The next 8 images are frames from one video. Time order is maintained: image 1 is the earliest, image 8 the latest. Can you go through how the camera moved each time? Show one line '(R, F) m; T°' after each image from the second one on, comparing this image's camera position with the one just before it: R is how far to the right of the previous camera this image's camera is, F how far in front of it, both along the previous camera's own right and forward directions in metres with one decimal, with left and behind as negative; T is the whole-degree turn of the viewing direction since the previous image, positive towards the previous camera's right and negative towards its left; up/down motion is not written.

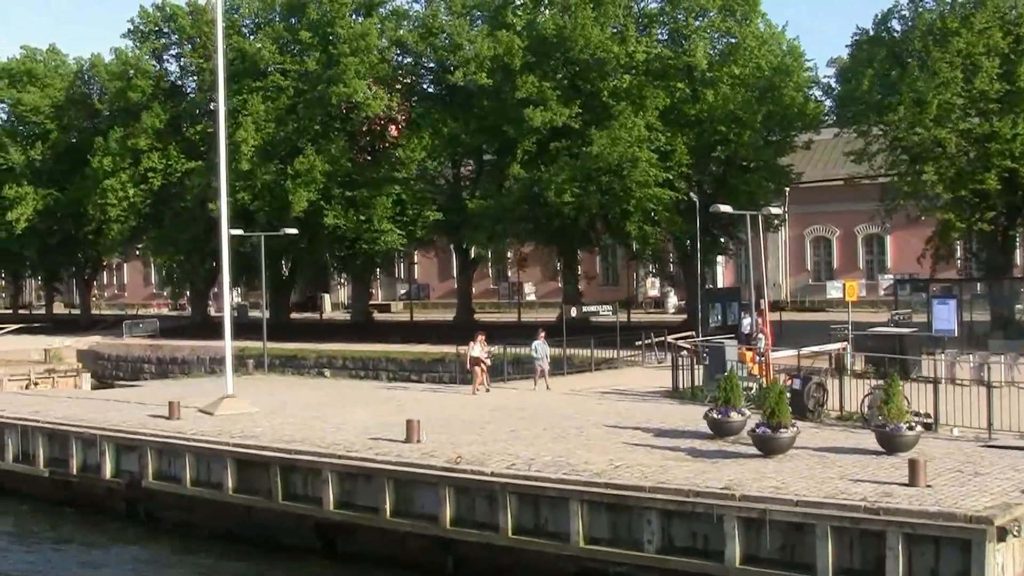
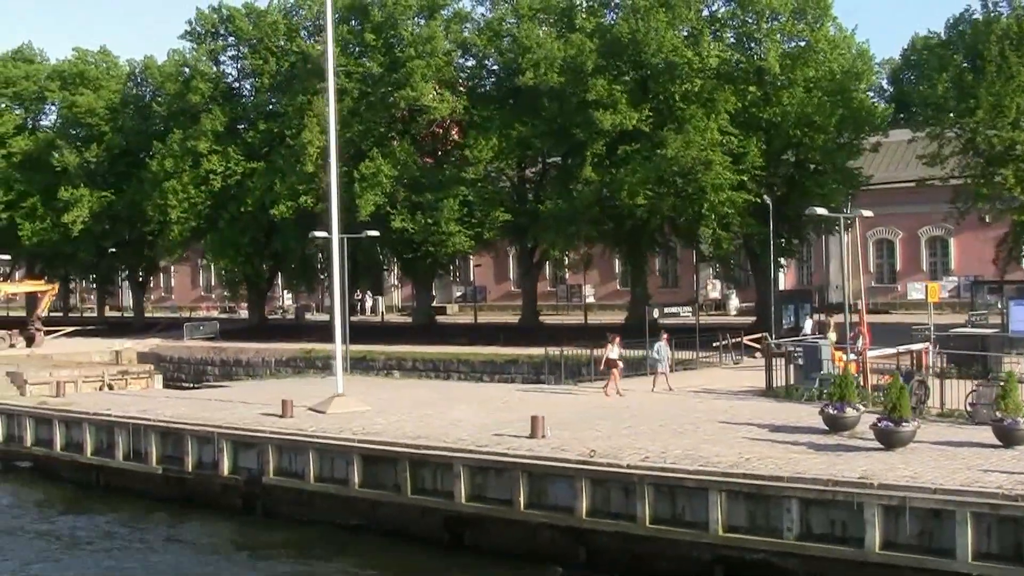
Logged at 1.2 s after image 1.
(-2.7, -0.2) m; +1°
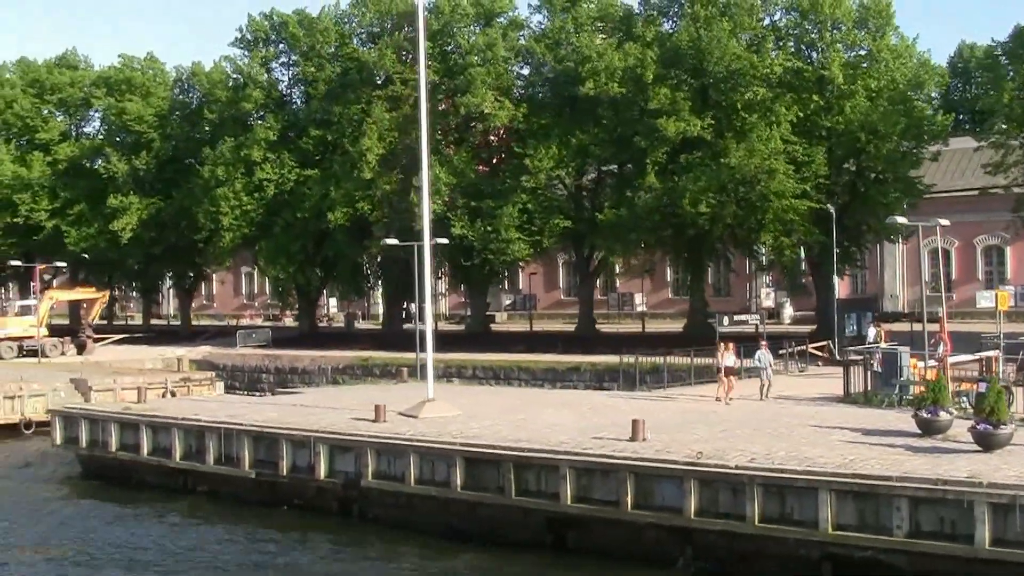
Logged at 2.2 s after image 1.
(-2.1, -0.1) m; +1°
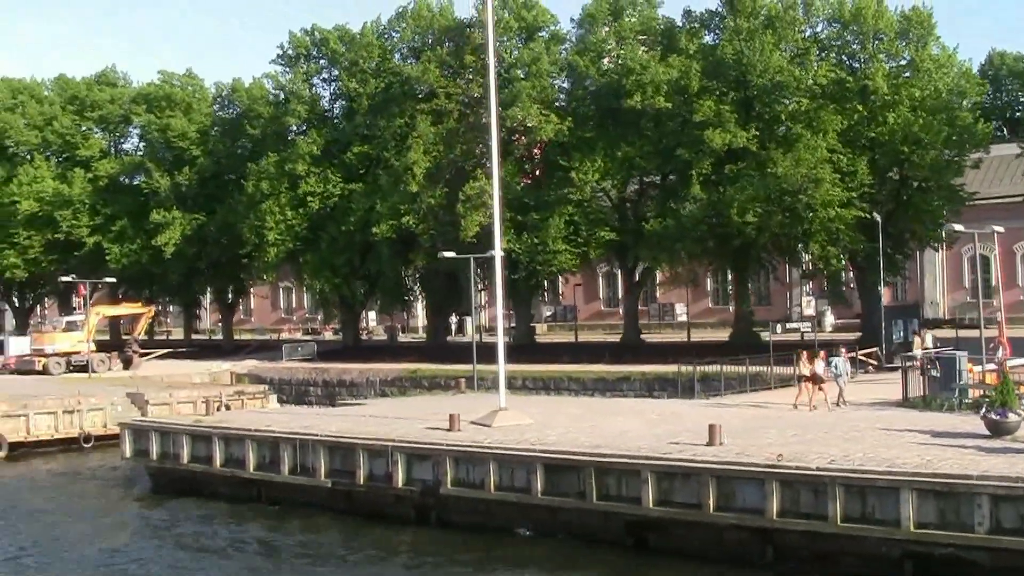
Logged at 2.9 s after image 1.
(-1.5, -0.4) m; 0°
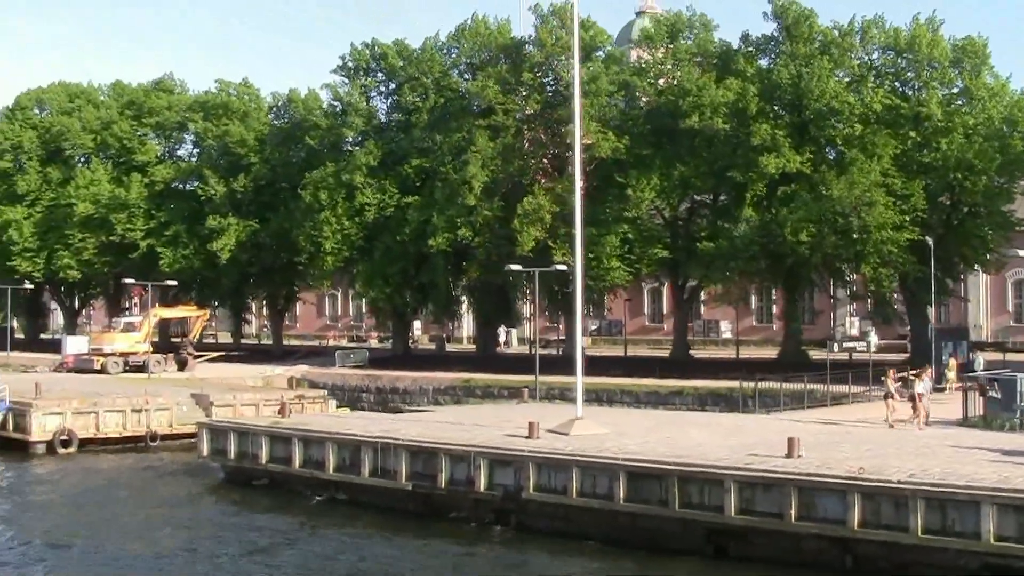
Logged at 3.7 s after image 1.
(-1.8, -0.9) m; 0°
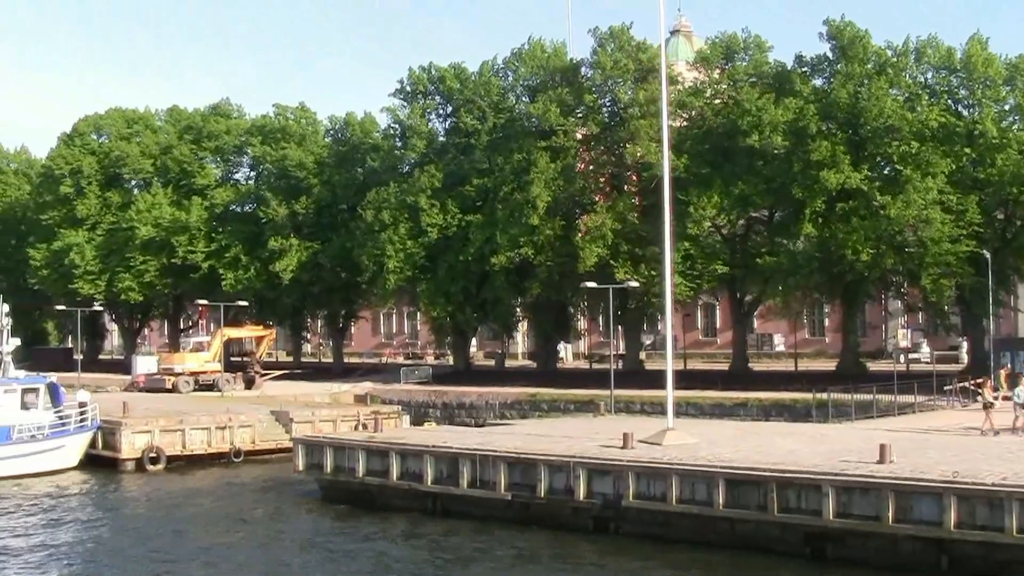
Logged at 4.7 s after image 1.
(-2.1, -1.1) m; 0°
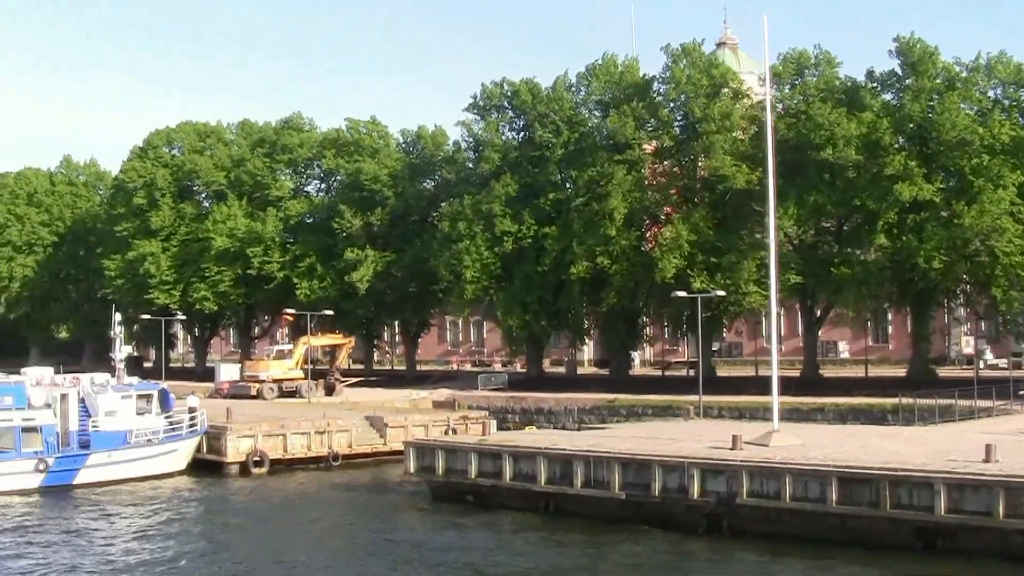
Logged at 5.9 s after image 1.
(-2.6, -1.3) m; 0°
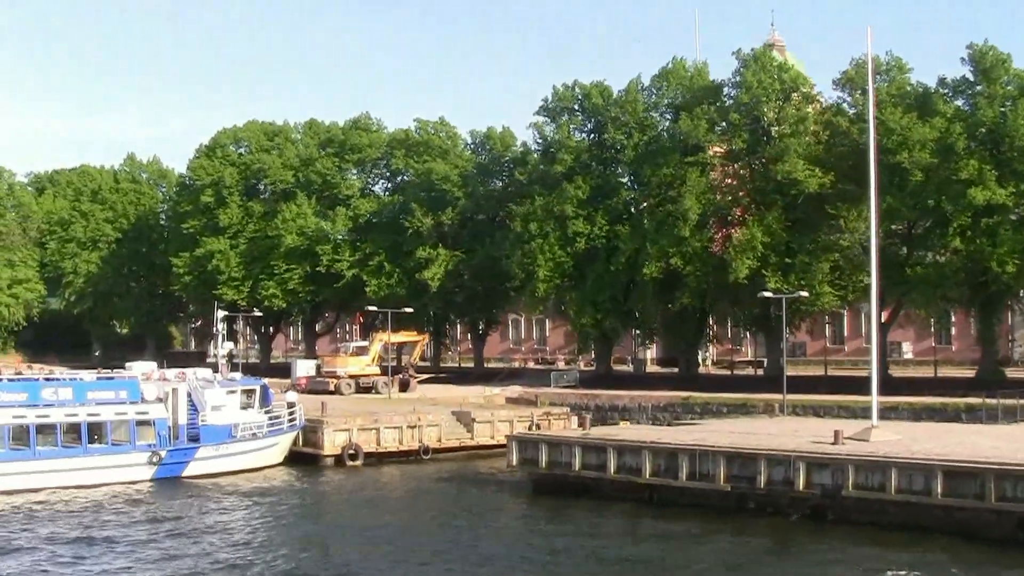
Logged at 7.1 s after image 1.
(-2.7, -0.8) m; 0°
